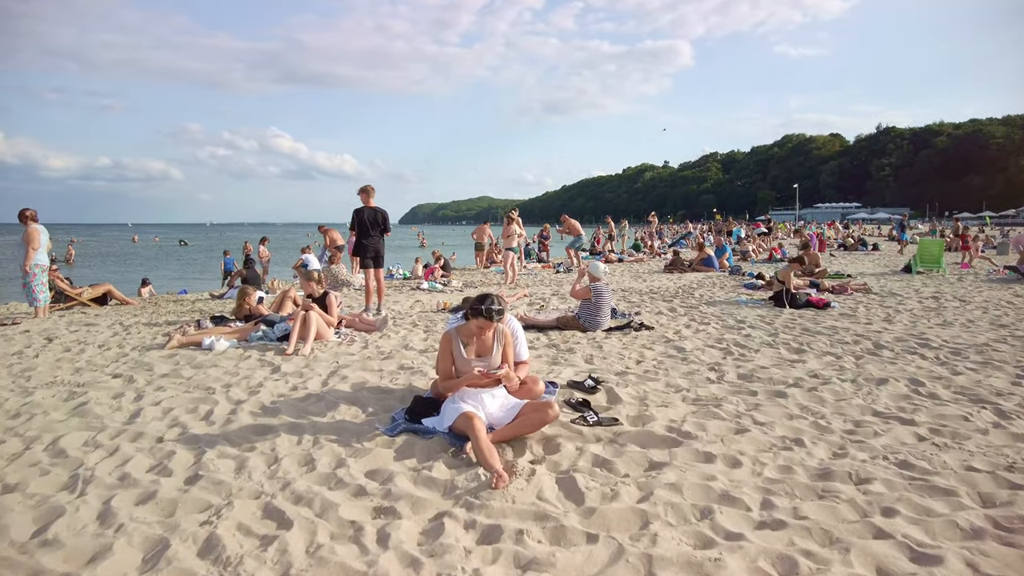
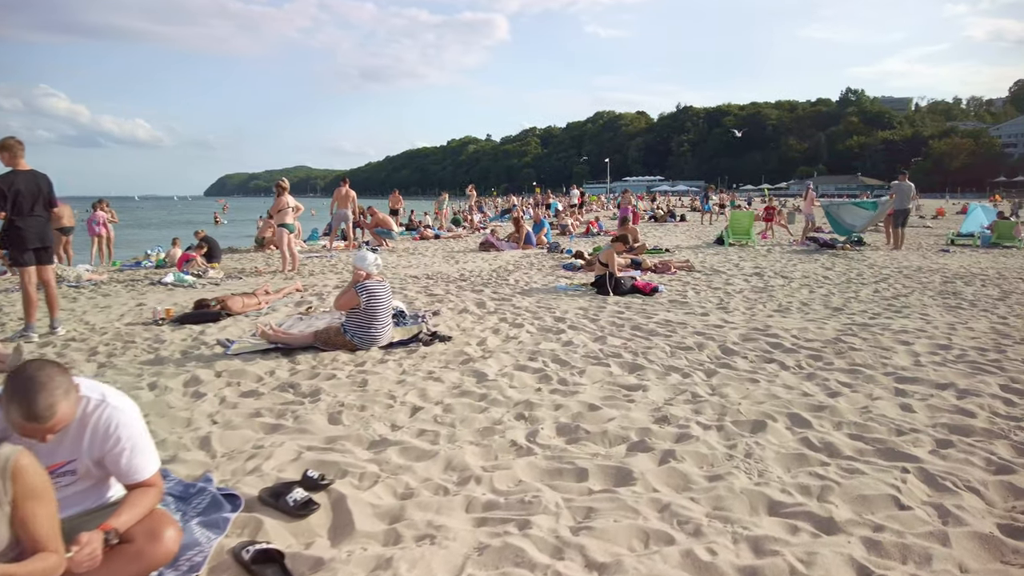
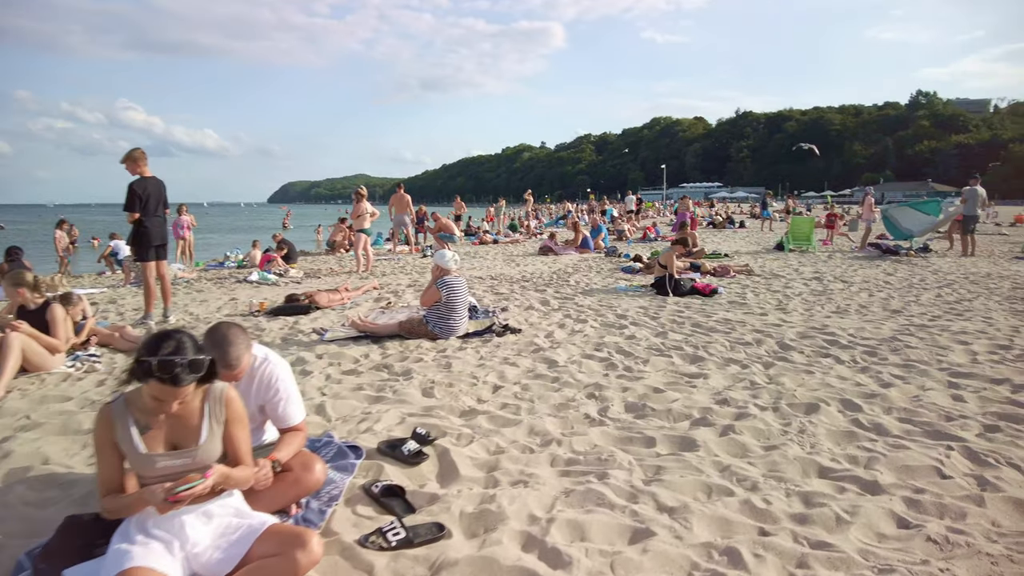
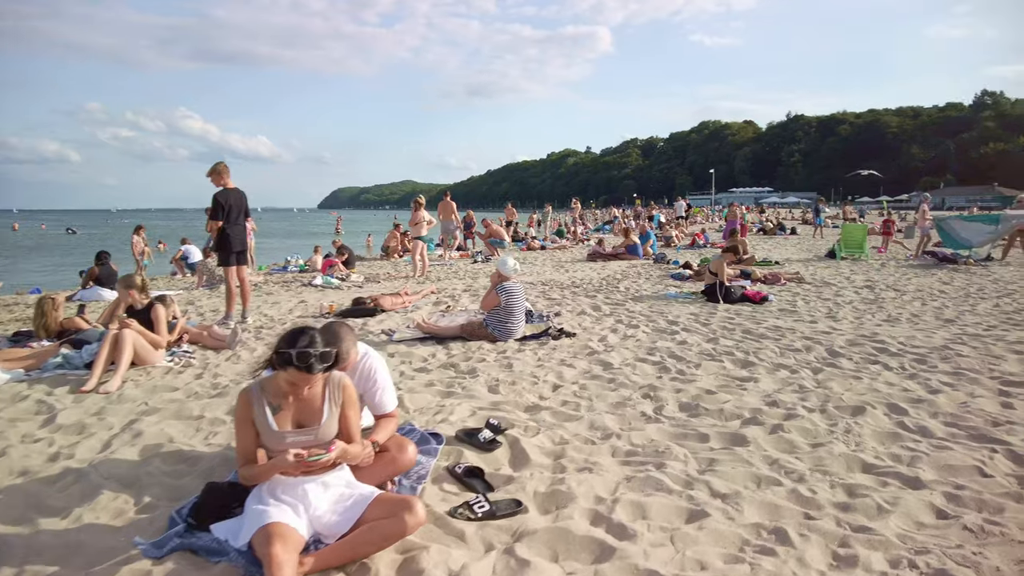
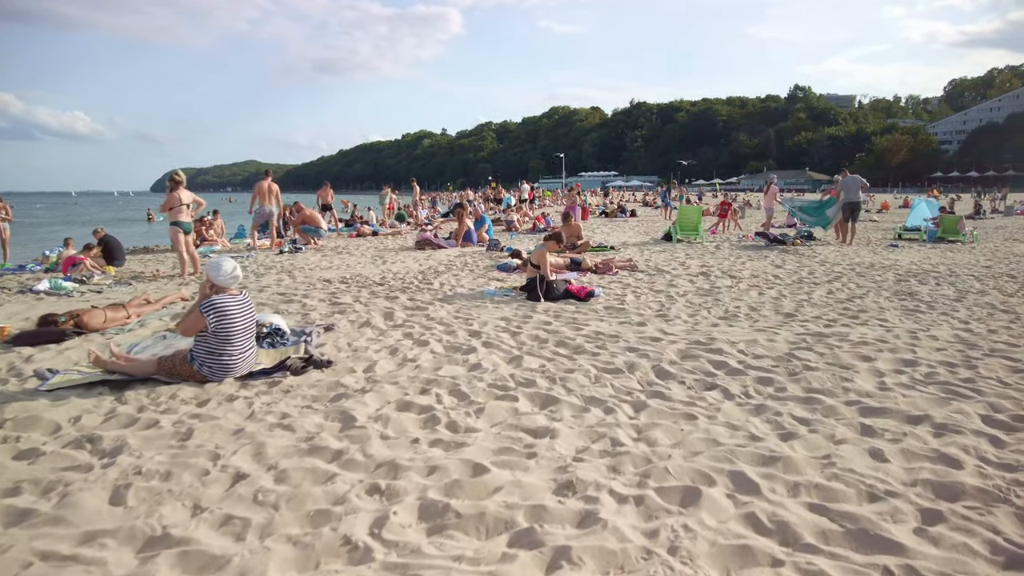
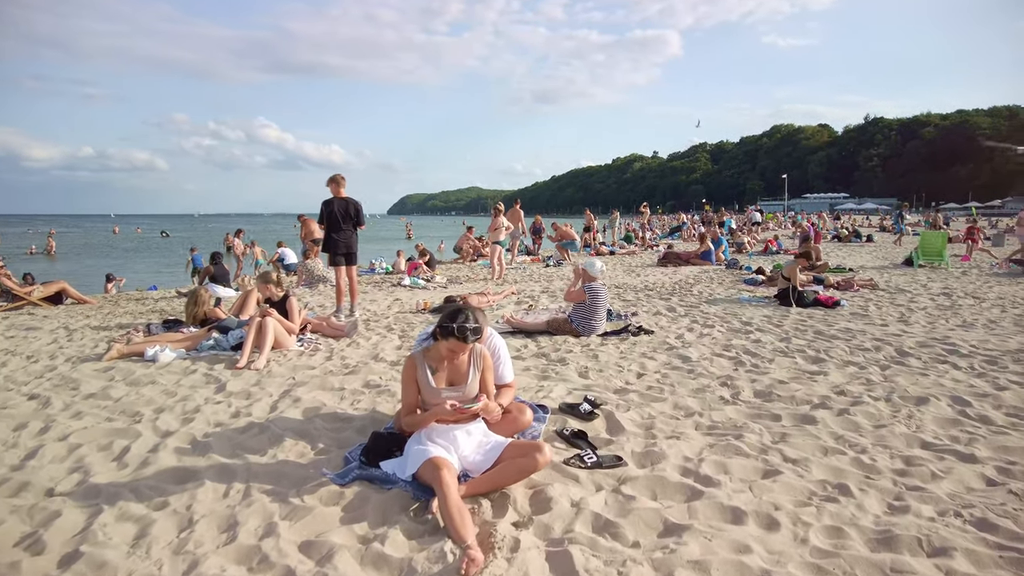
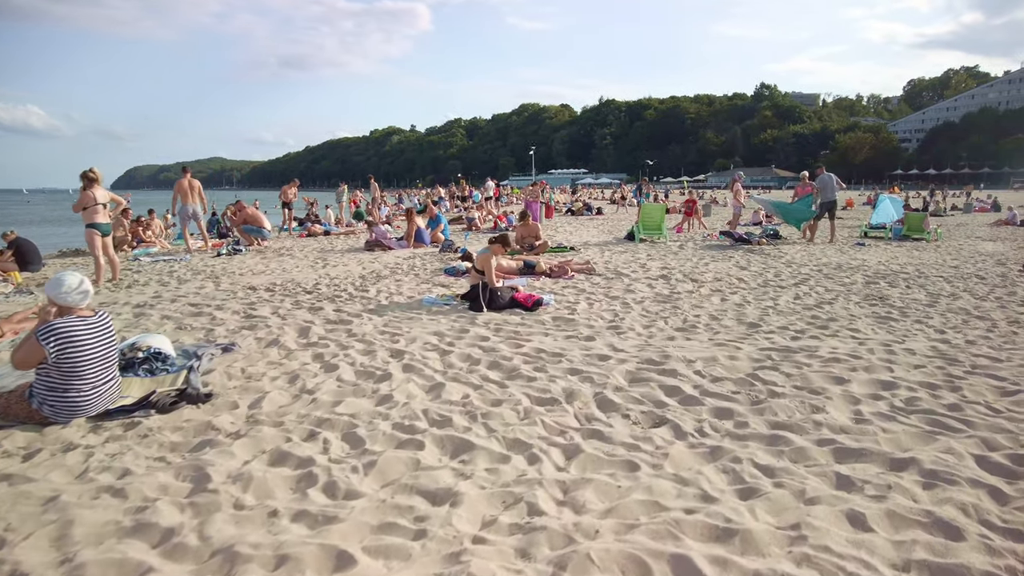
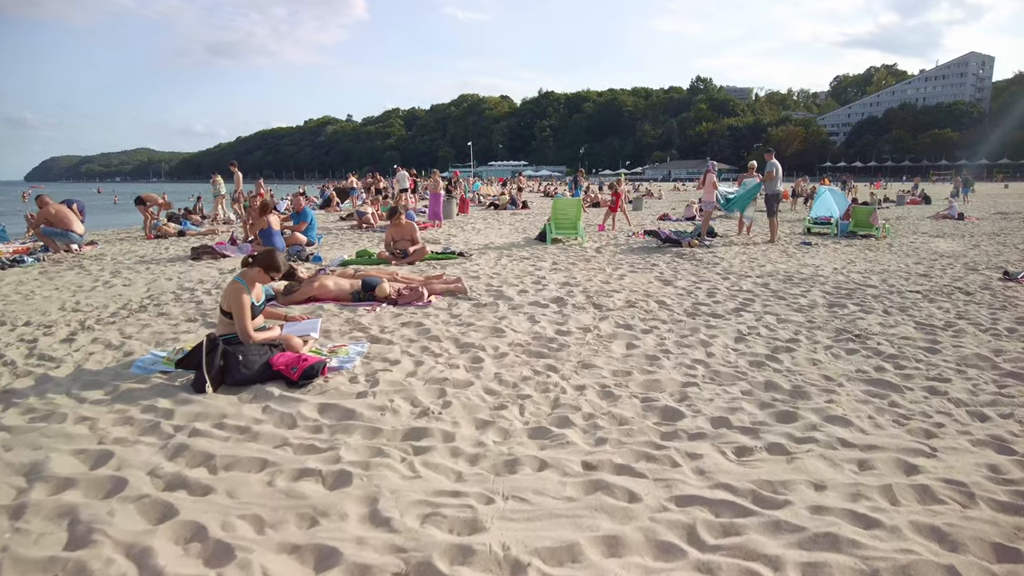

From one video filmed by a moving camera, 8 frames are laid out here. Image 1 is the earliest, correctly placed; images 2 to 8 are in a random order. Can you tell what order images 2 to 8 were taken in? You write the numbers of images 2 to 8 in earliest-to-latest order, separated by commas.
6, 4, 3, 2, 5, 7, 8
